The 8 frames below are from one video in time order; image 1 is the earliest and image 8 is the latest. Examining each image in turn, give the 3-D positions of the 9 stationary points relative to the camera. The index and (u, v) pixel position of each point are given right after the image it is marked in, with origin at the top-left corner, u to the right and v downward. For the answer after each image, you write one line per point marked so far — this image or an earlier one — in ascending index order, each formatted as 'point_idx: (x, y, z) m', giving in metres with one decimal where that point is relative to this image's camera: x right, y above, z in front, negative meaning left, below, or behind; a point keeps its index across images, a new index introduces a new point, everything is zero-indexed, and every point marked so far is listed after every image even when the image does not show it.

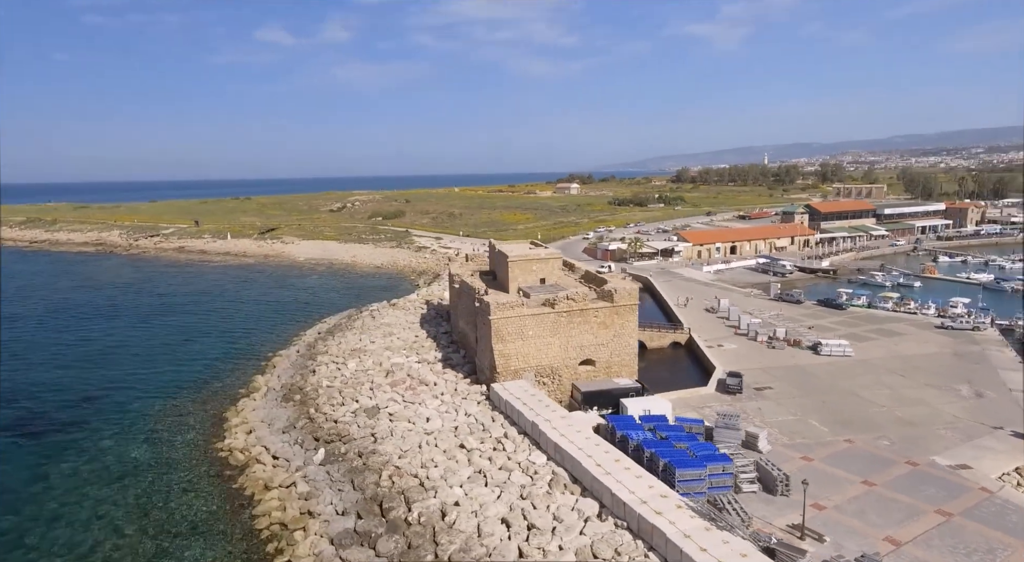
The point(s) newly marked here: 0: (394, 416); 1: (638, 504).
0: (-3.1, -3.6, +16.6) m
1: (+2.3, -4.1, +11.5) m
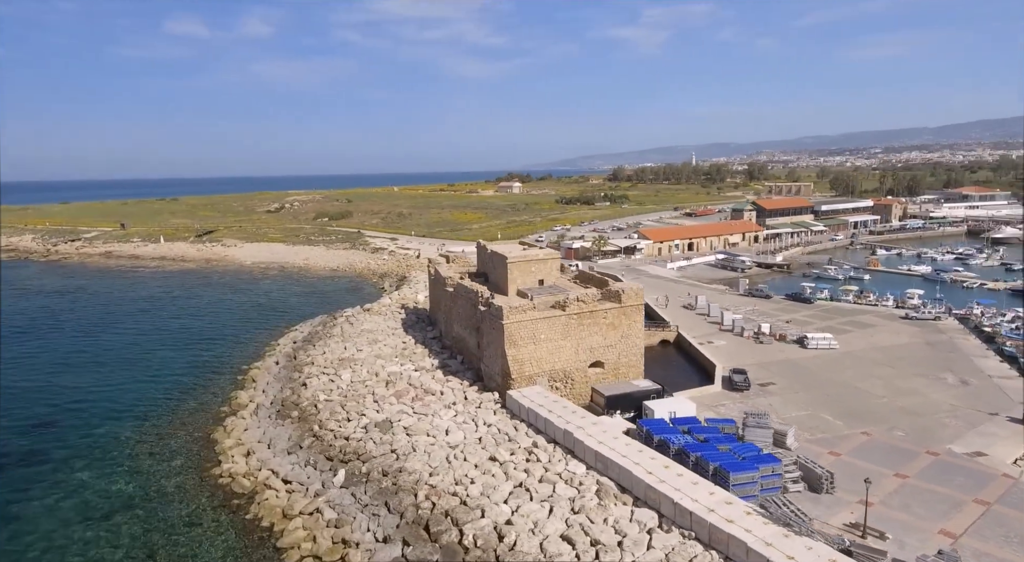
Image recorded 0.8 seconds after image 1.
0: (-2.5, -3.7, +15.7) m
1: (+3.5, -4.1, +11.2) m
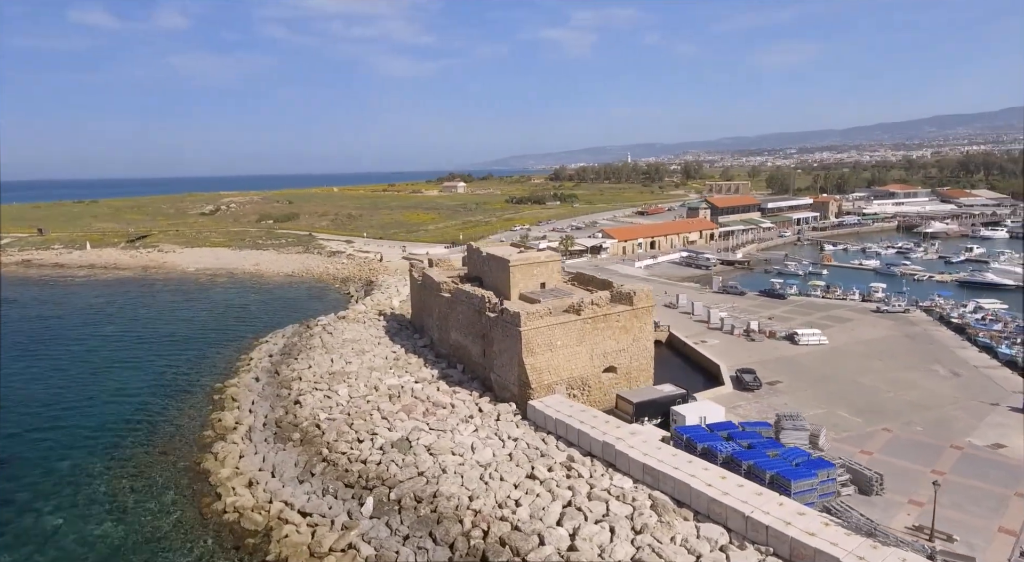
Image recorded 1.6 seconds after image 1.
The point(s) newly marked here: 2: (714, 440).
0: (-1.8, -3.9, +14.5) m
1: (+4.6, -4.1, +10.7) m
2: (+4.5, -3.5, +13.9) m
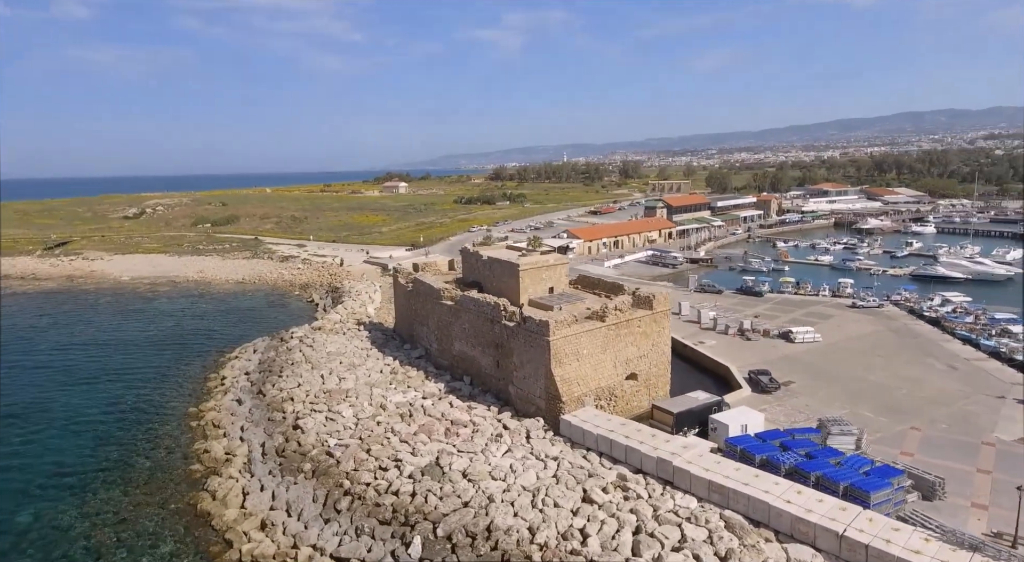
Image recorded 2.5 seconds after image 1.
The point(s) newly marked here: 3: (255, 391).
0: (-0.9, -4.1, +13.2) m
1: (+5.9, -4.2, +10.1) m
2: (+5.5, -3.6, +13.2) m
3: (-7.7, -3.3, +18.9) m
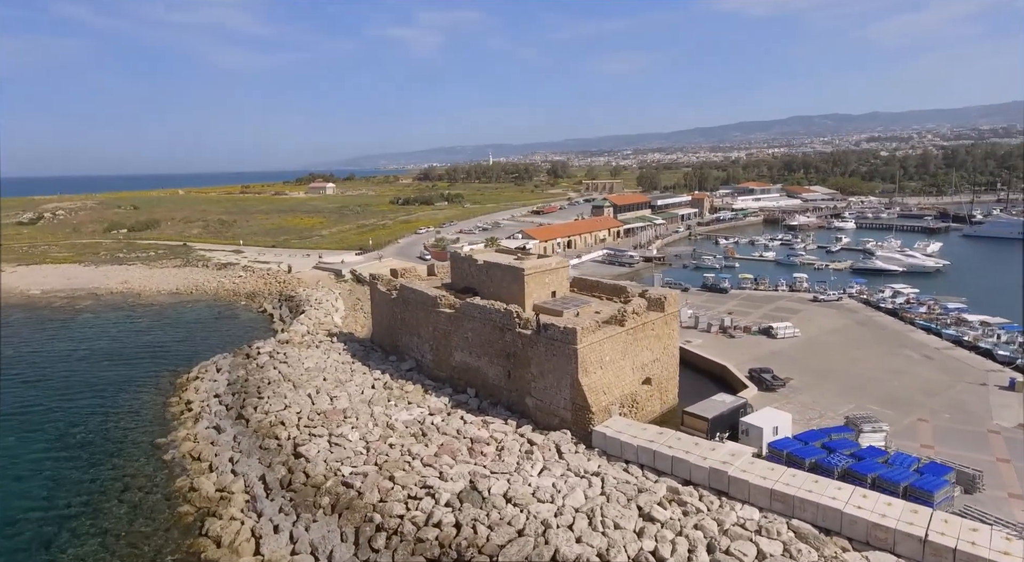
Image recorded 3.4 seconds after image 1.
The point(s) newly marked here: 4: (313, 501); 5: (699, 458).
0: (0.0, -4.2, +12.1) m
1: (+7.2, -4.1, +9.9) m
2: (+6.3, -3.5, +13.0) m
3: (-7.5, -3.6, +16.9) m
4: (-4.0, -4.4, +12.5) m
5: (+3.8, -3.6, +12.8) m
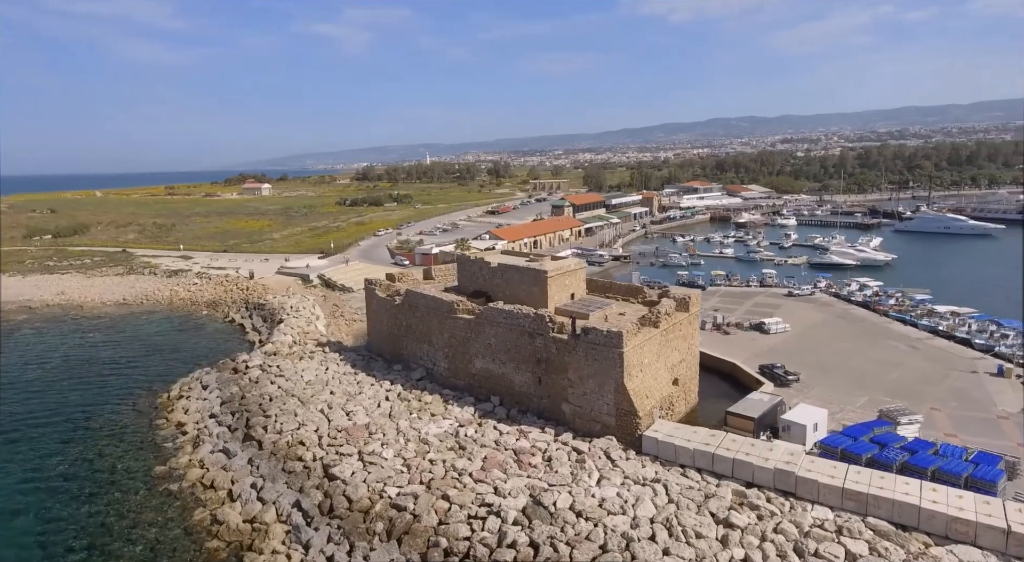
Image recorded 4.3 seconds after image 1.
0: (+1.3, -4.3, +11.6) m
1: (+8.7, -4.1, +10.1) m
2: (+7.4, -3.5, +13.1) m
3: (-6.7, -3.9, +15.5) m
4: (-2.7, -4.5, +11.5) m
5: (+5.0, -3.6, +12.6) m
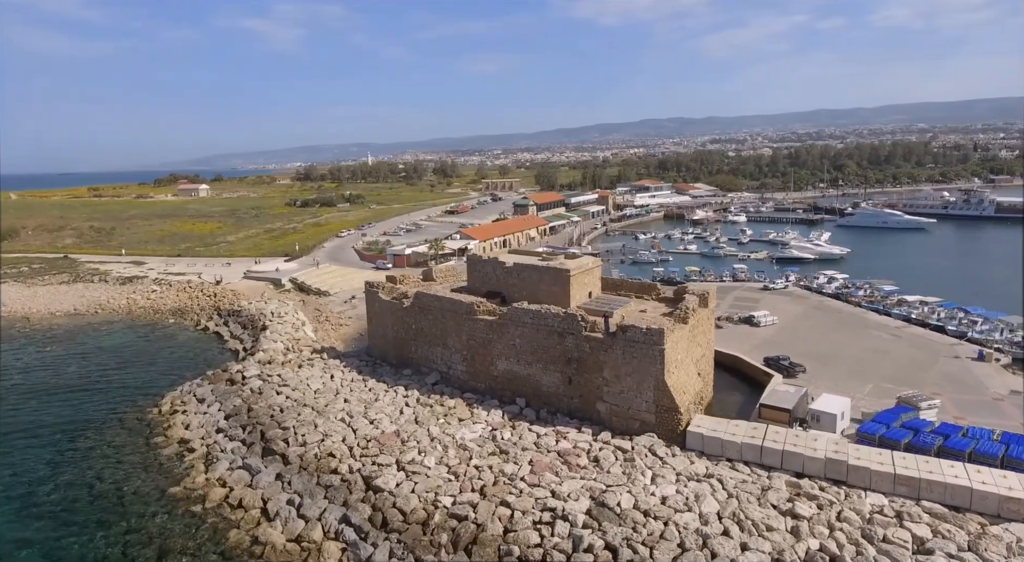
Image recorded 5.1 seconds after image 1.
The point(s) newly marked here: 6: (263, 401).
0: (+2.5, -4.2, +11.4) m
1: (+9.9, -3.8, +10.7) m
2: (+8.4, -3.3, +13.5) m
3: (-5.9, -4.0, +14.6) m
4: (-1.5, -4.6, +11.0) m
5: (+6.0, -3.4, +12.8) m
6: (-6.8, -3.3, +17.1) m
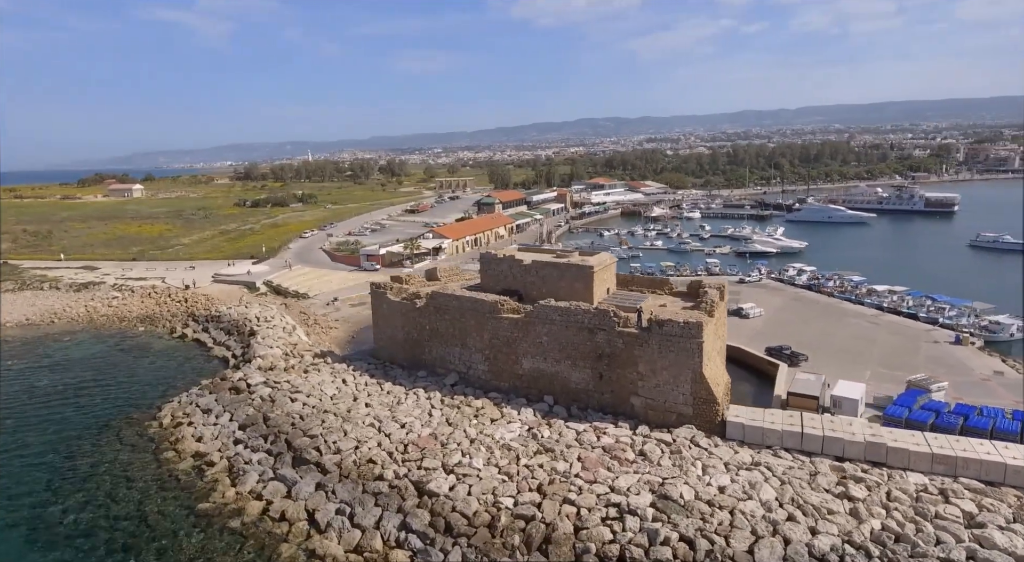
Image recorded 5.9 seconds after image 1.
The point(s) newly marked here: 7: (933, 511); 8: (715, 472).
0: (+3.7, -4.1, +11.6) m
1: (+11.2, -3.6, +11.5) m
2: (+9.4, -3.0, +14.2) m
3: (-4.9, -4.0, +13.9) m
4: (-0.2, -4.5, +10.8) m
5: (+7.0, -3.2, +13.3) m
6: (-6.1, -3.3, +16.3) m
7: (+7.5, -4.2, +11.4) m
8: (+4.0, -3.8, +12.6) m
